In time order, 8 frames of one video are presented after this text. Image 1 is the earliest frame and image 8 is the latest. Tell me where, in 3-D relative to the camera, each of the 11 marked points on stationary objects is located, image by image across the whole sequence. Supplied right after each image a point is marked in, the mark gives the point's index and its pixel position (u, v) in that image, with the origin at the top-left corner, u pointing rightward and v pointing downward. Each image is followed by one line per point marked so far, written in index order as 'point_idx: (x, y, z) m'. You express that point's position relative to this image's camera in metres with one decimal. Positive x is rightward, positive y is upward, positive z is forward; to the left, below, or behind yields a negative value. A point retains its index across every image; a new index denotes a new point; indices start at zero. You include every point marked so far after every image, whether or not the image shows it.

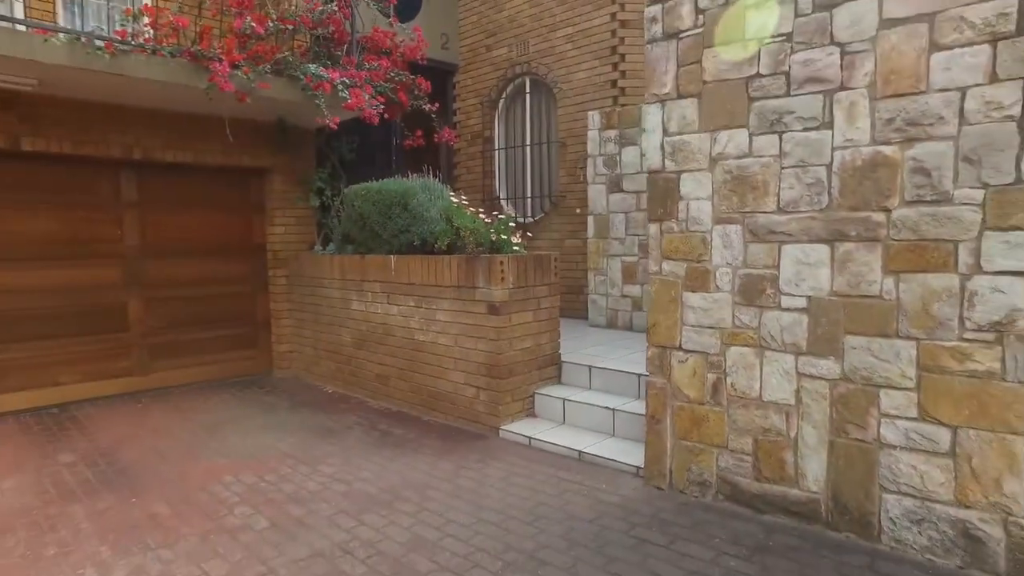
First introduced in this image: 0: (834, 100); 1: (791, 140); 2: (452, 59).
0: (+1.5, +0.8, +2.9) m
1: (+1.4, +0.7, +3.0) m
2: (-0.8, +3.1, +8.8) m
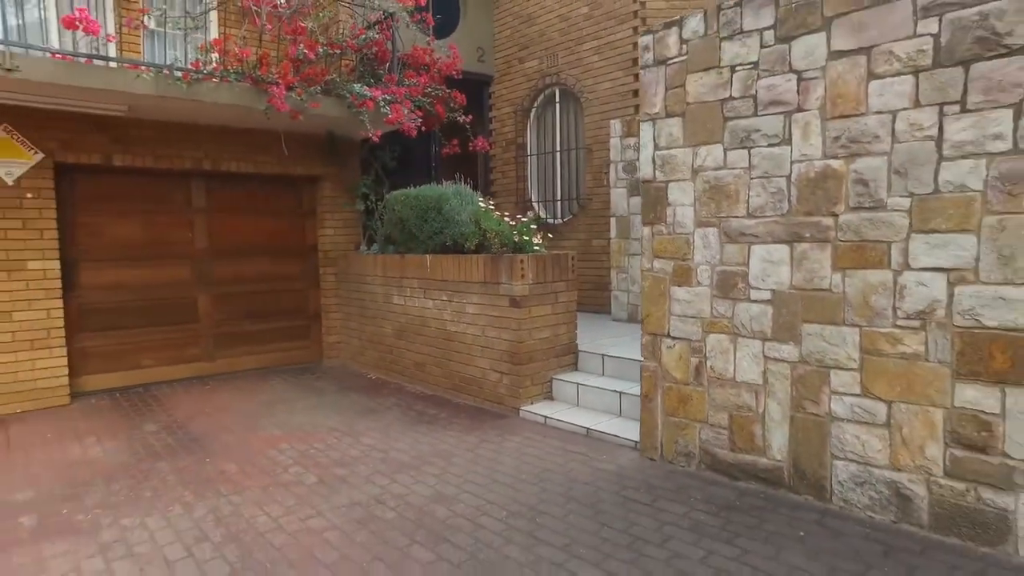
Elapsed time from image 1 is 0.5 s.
0: (+1.5, +0.9, +3.4) m
1: (+1.4, +0.7, +3.5) m
2: (-0.3, +3.1, +9.4) m
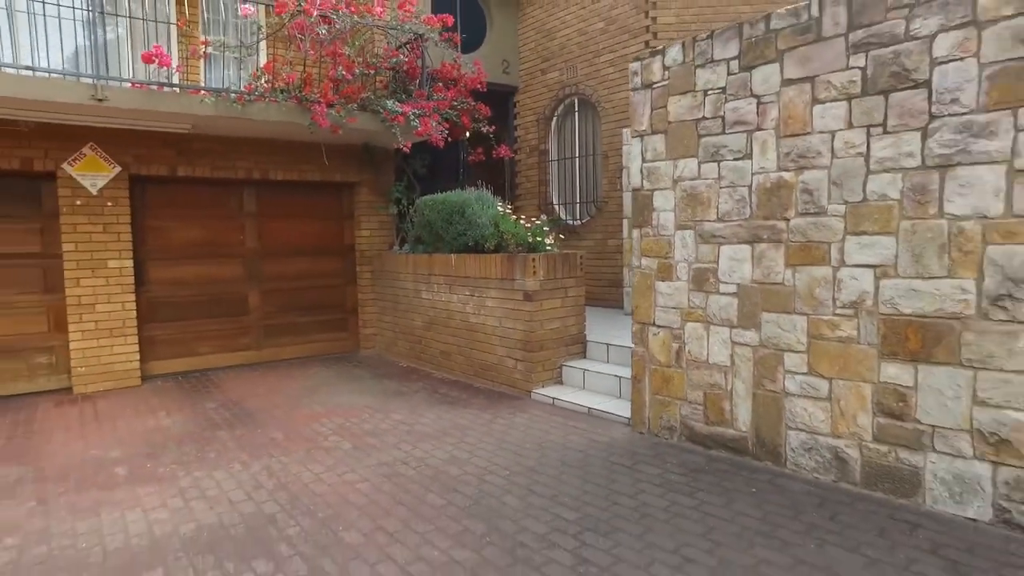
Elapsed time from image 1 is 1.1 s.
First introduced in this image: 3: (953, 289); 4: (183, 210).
0: (+1.5, +0.9, +4.0) m
1: (+1.4, +0.8, +4.1) m
2: (0.0, +3.2, +10.1) m
3: (+2.1, 0.0, +3.1) m
4: (-3.9, +0.9, +7.7) m
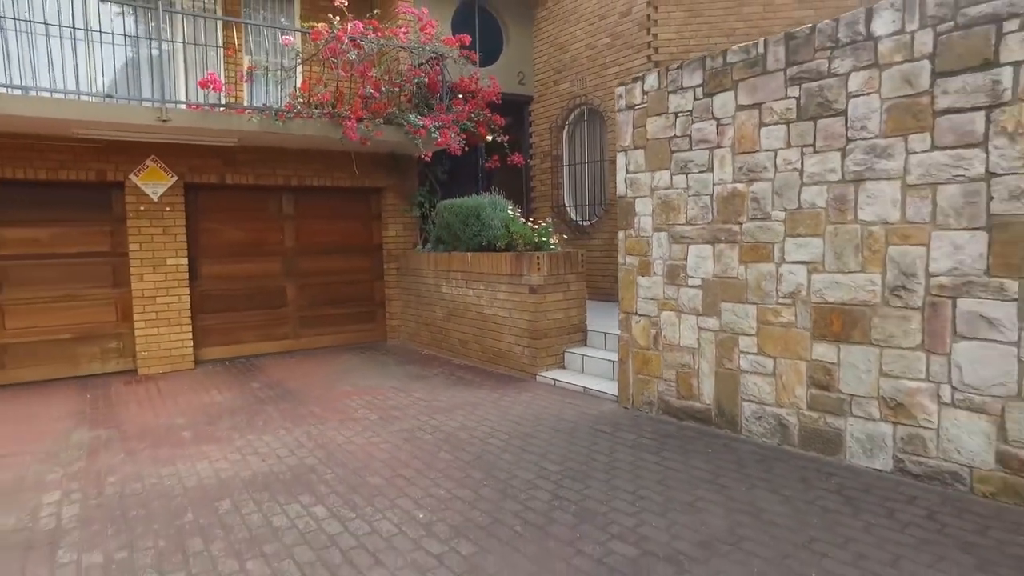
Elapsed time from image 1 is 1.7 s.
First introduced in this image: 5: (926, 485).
0: (+1.5, +1.0, +4.7) m
1: (+1.4, +0.8, +4.9) m
2: (+0.3, +3.3, +10.9) m
3: (+2.1, 0.0, +3.8) m
4: (-3.7, +1.0, +8.6) m
5: (+2.3, -1.1, +3.5) m
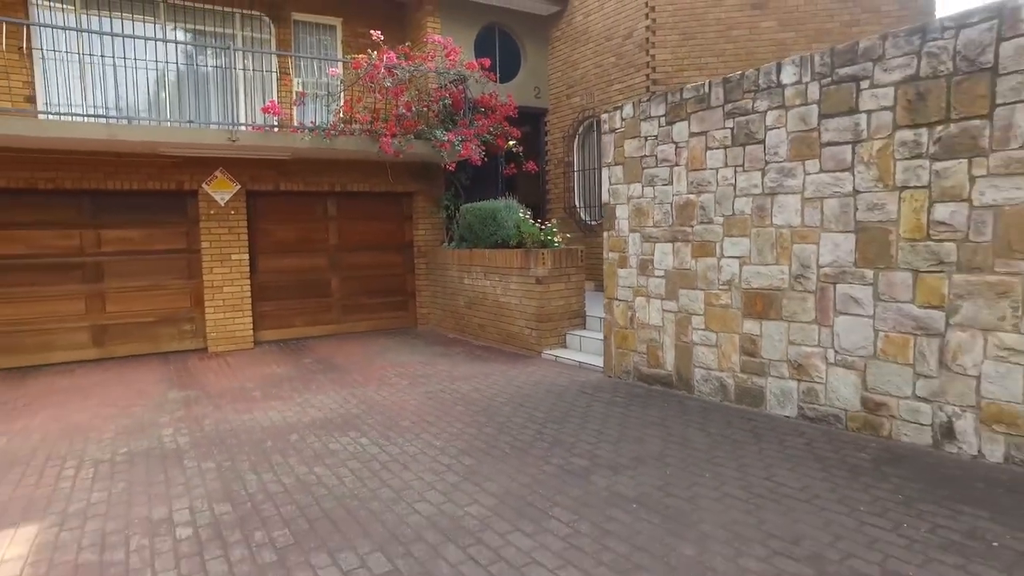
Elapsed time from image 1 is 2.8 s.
0: (+1.5, +1.1, +5.9) m
1: (+1.4, +0.9, +6.1) m
2: (+0.6, +3.4, +12.1) m
3: (+2.0, +0.1, +5.0) m
4: (-3.5, +1.1, +10.1) m
5: (+2.2, -1.0, +4.7) m
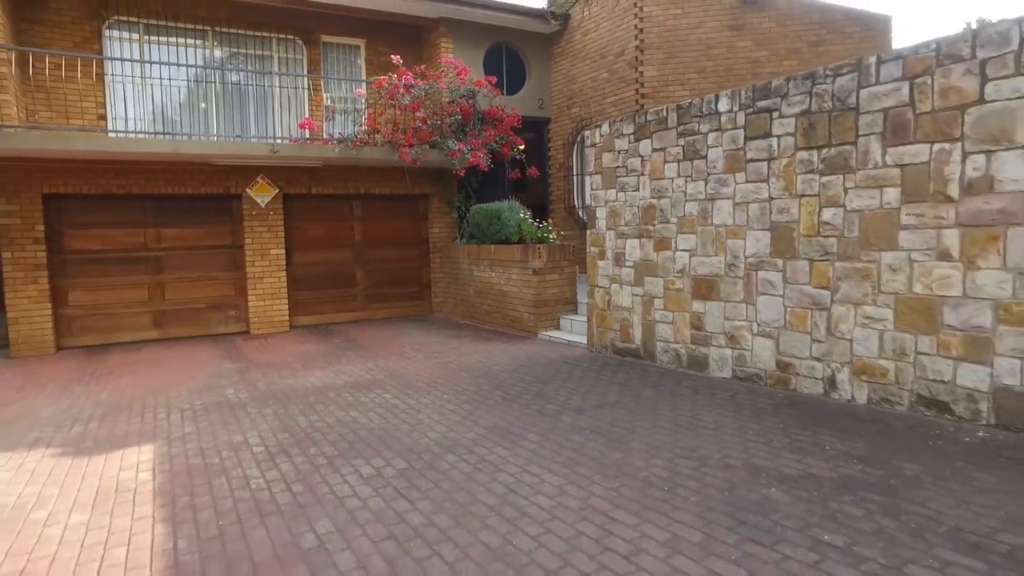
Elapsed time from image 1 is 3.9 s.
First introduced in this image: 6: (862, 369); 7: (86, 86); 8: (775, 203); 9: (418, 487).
0: (+1.4, +1.2, +7.2) m
1: (+1.3, +1.0, +7.3) m
2: (+0.7, +3.5, +13.4) m
3: (+1.9, +0.3, +6.2) m
4: (-3.5, +1.3, +11.5) m
5: (+2.1, -0.9, +5.9) m
6: (+2.6, -0.6, +4.9) m
7: (-6.5, +3.1, +9.9) m
8: (+2.2, +0.7, +5.6) m
9: (-0.6, -1.2, +4.0) m
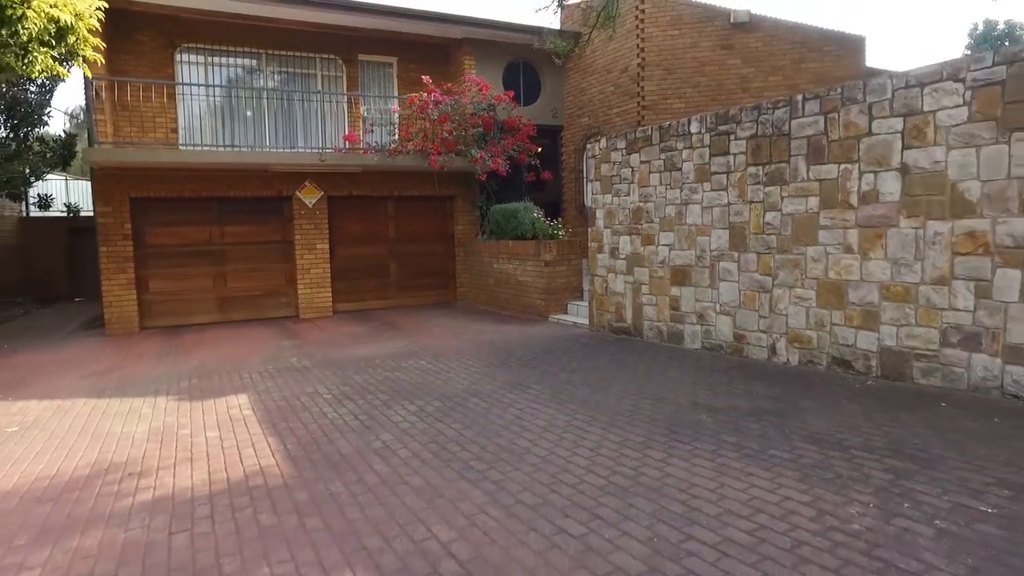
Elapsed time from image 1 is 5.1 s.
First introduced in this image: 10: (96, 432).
0: (+1.6, +1.3, +8.6) m
1: (+1.5, +1.2, +8.8) m
2: (+1.1, +3.7, +14.8) m
3: (+2.1, +0.4, +7.6) m
4: (-3.2, +1.4, +13.1) m
5: (+2.2, -0.7, +7.4) m
6: (+2.7, -0.5, +6.4) m
7: (-6.3, +3.3, +11.6) m
8: (+2.3, +0.9, +7.0) m
9: (-0.5, -1.1, +5.5) m
10: (-3.5, -1.2, +5.5) m
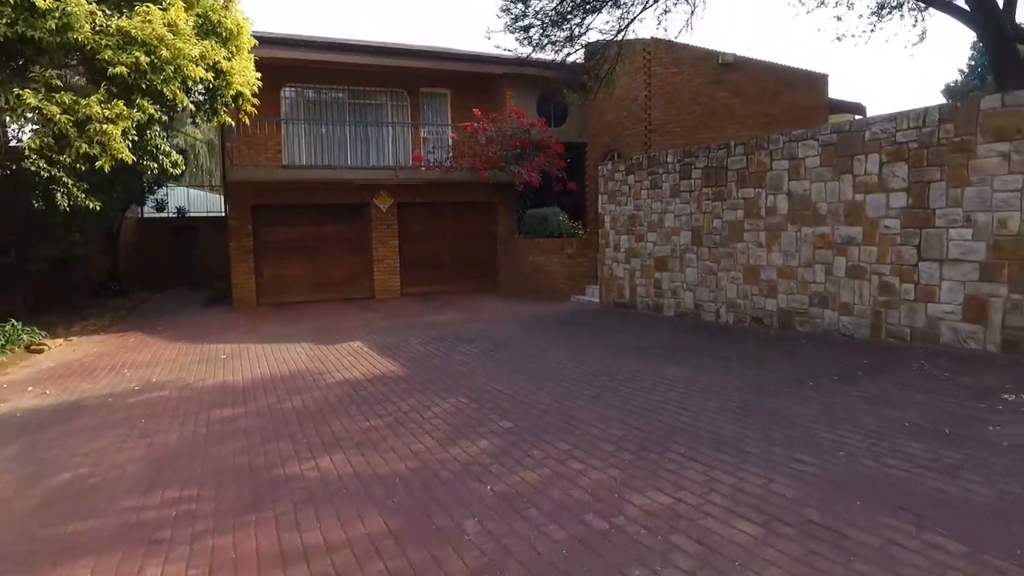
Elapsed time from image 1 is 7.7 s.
0: (+2.1, +1.6, +11.6) m
1: (+2.0, +1.4, +11.8) m
2: (+1.9, +4.0, +17.8) m
3: (+2.5, +0.6, +10.6) m
4: (-2.4, +1.8, +16.3) m
5: (+2.7, -0.5, +10.4) m
6: (+3.1, -0.3, +9.3) m
7: (-5.6, +3.6, +15.0) m
8: (+2.8, +1.1, +10.0) m
9: (-0.2, -0.8, +8.7) m
10: (-3.2, -0.9, +8.8) m
